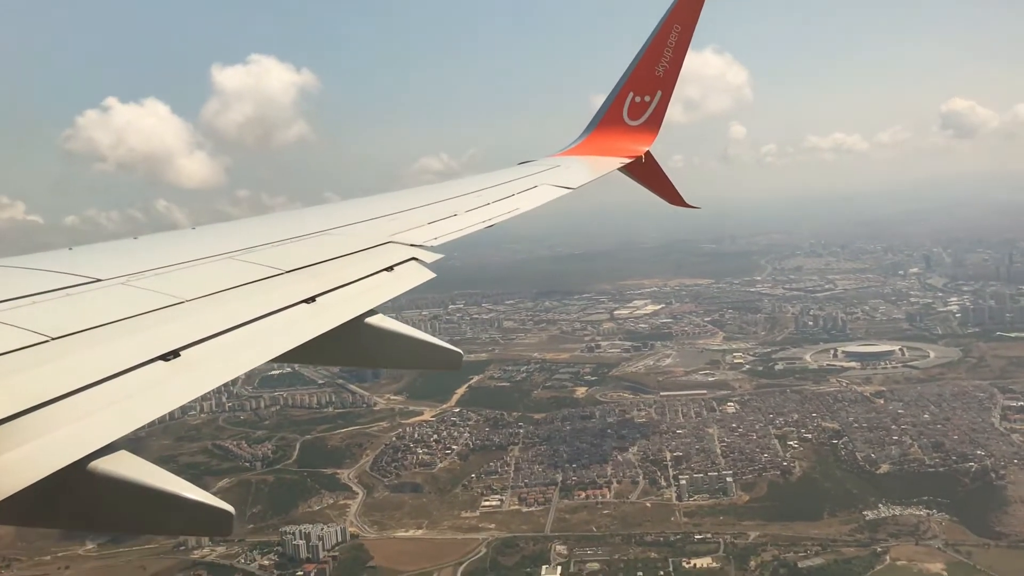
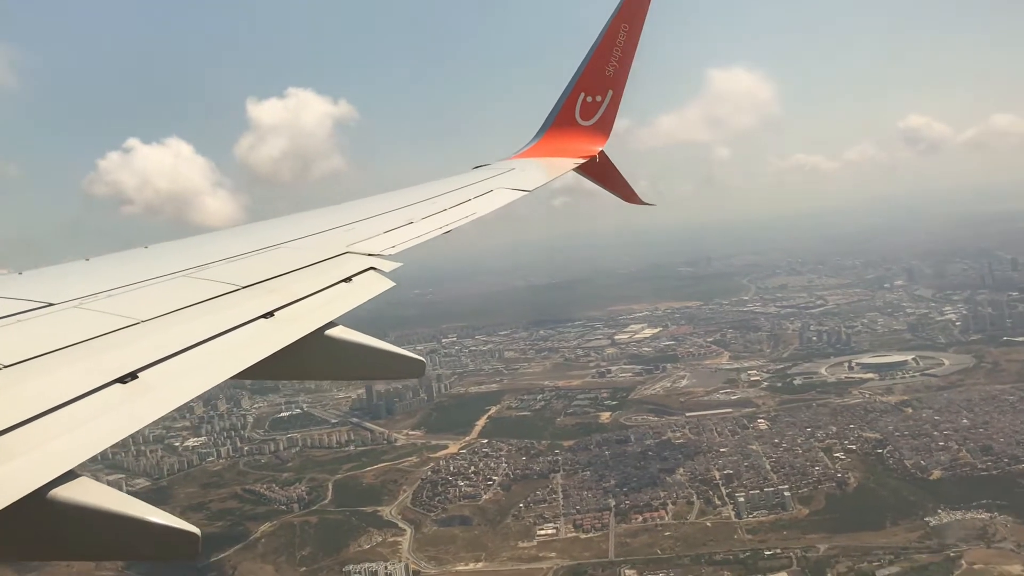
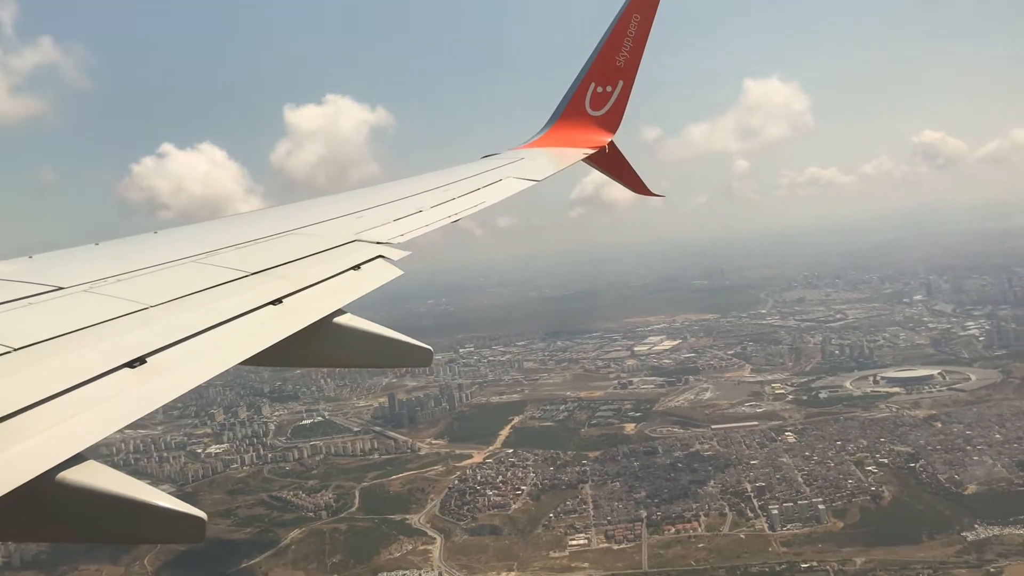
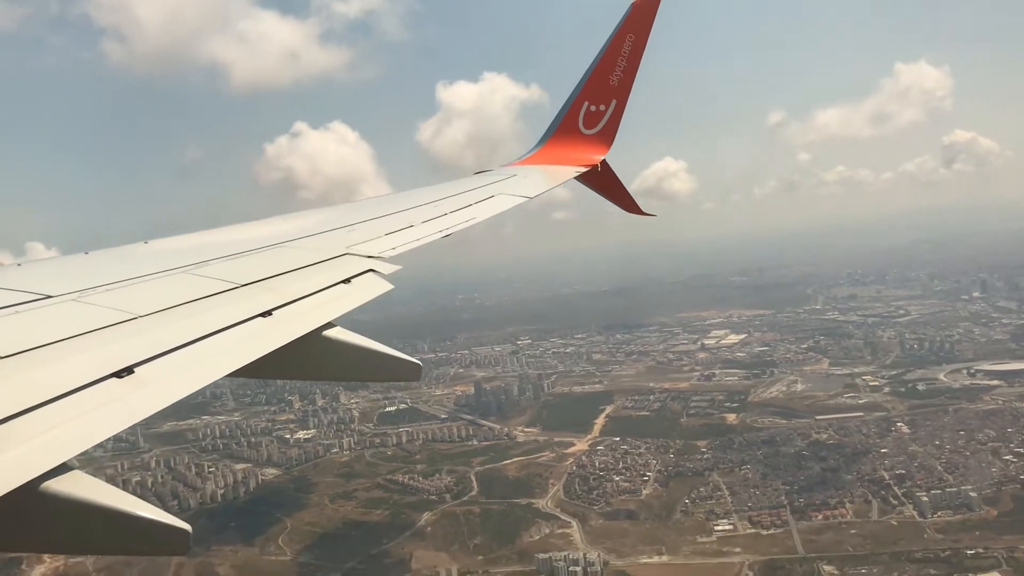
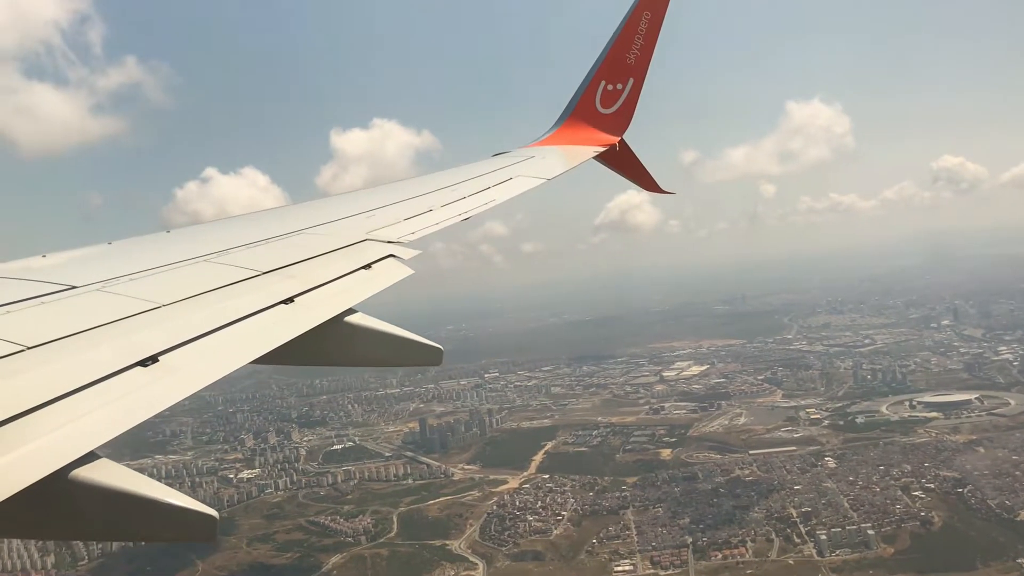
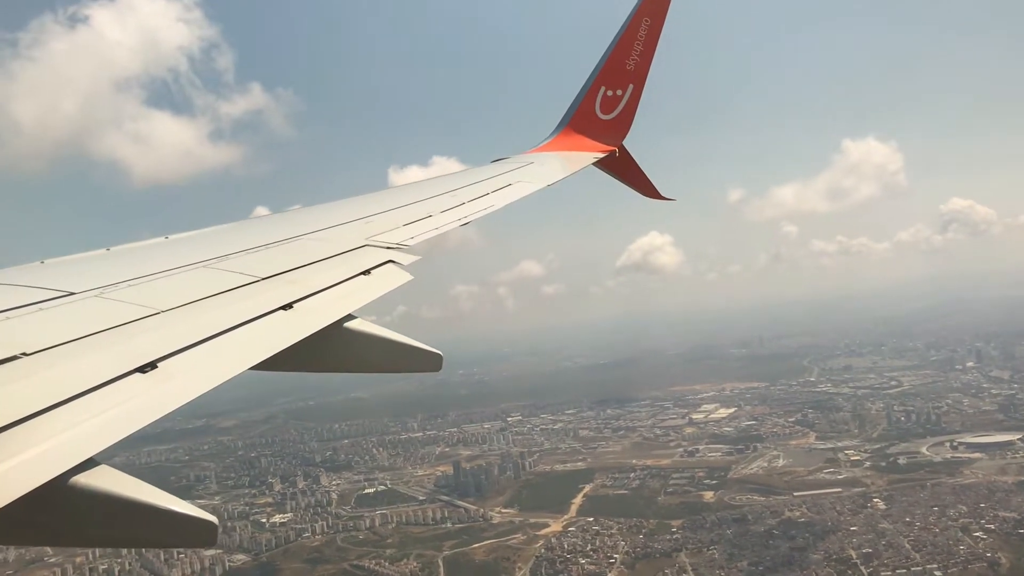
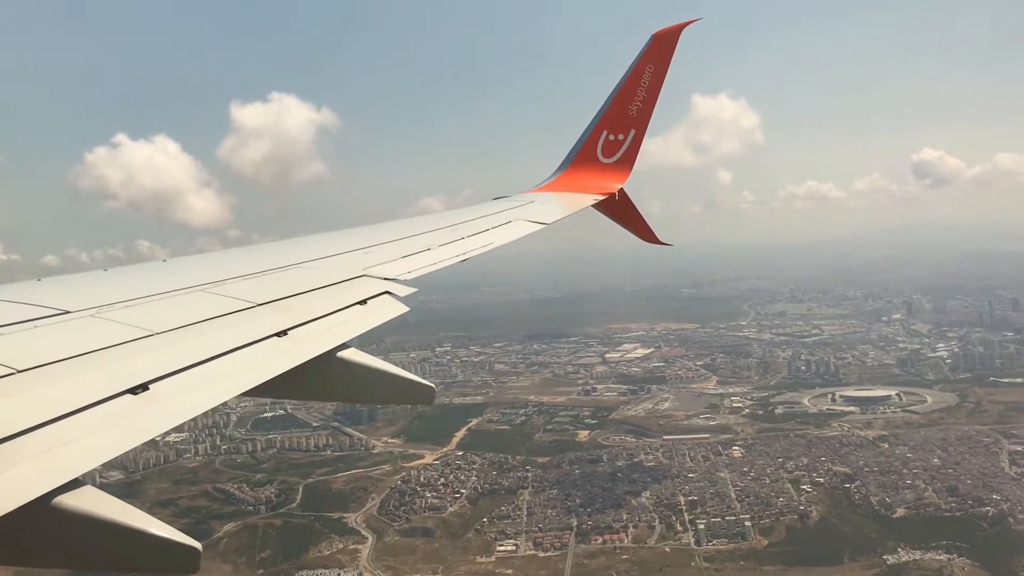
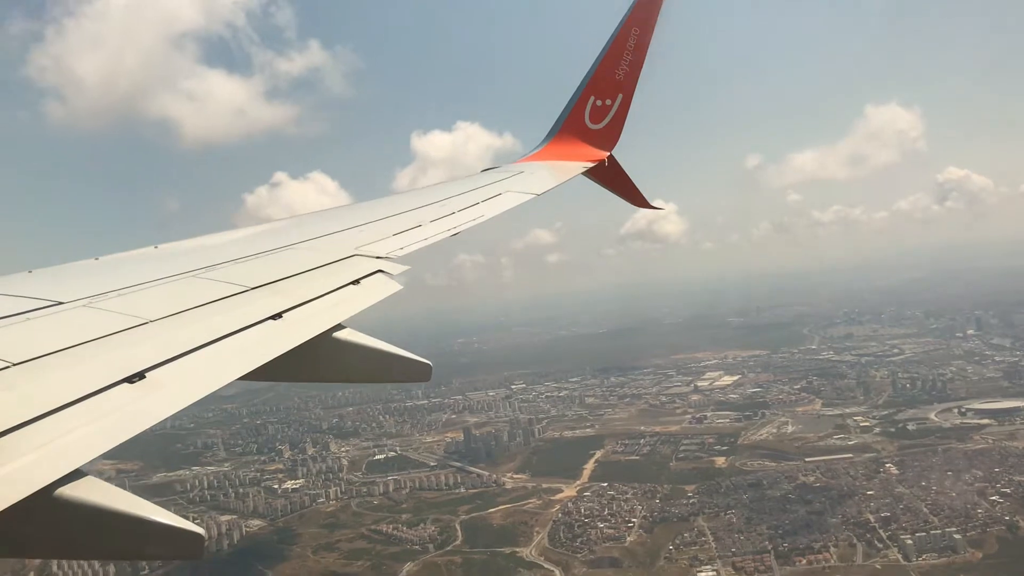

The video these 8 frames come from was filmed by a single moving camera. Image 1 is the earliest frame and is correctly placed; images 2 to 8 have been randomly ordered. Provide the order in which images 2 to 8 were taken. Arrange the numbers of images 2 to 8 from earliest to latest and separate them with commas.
7, 2, 3, 5, 6, 8, 4
